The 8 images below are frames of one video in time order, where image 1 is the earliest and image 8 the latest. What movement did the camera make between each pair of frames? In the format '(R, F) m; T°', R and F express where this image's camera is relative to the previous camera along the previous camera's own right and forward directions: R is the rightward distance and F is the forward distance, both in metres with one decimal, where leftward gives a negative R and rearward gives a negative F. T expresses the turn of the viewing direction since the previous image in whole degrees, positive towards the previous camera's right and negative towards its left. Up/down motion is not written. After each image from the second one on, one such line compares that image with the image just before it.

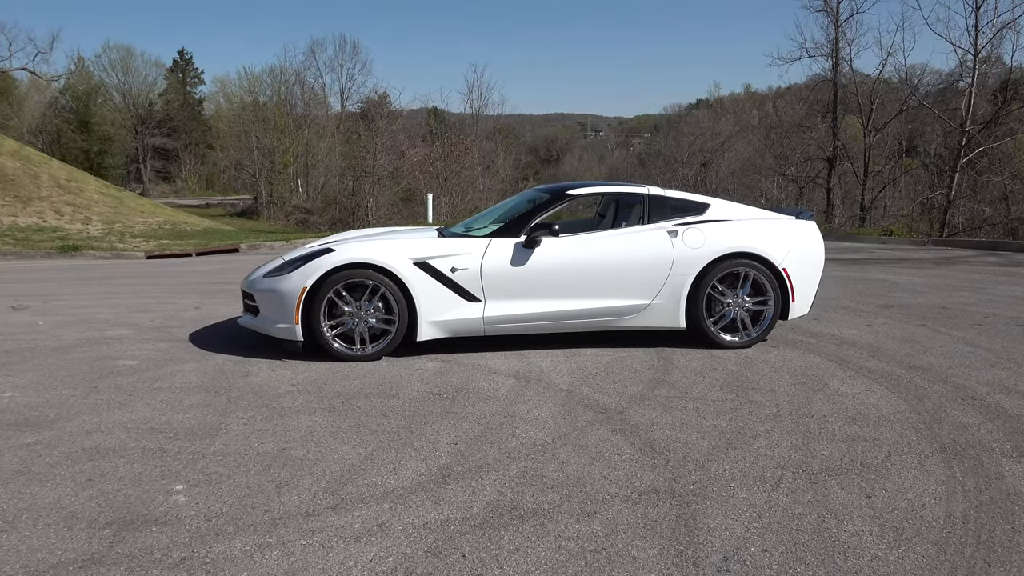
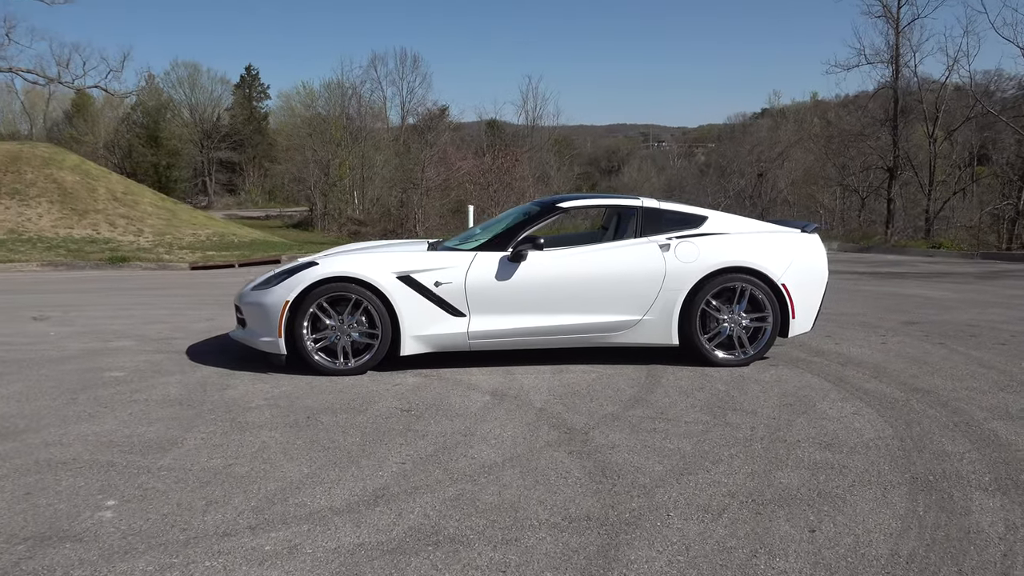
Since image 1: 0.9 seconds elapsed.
(+0.5, +0.1) m; -4°
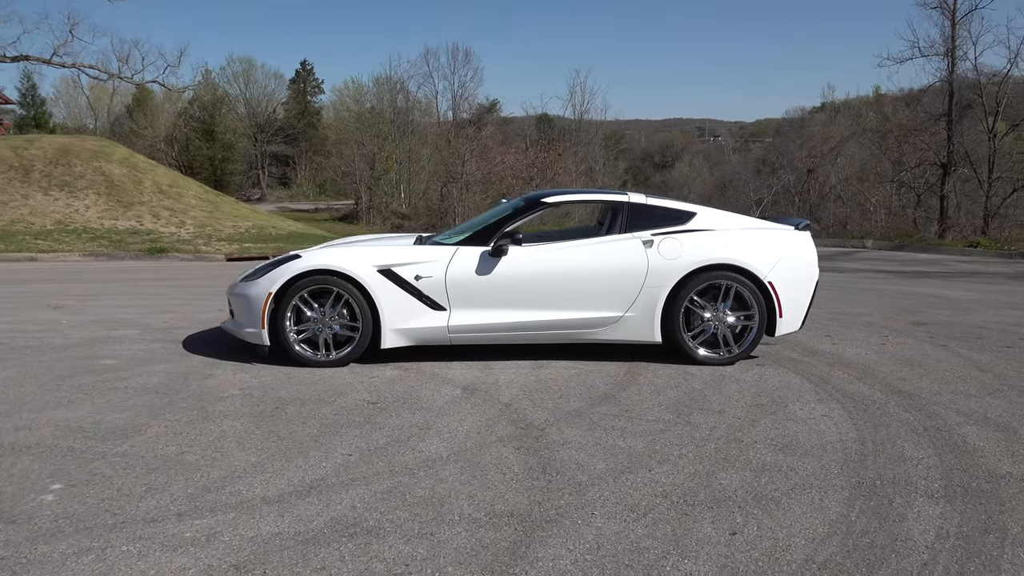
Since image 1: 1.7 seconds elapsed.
(+0.5, 0.0) m; -4°
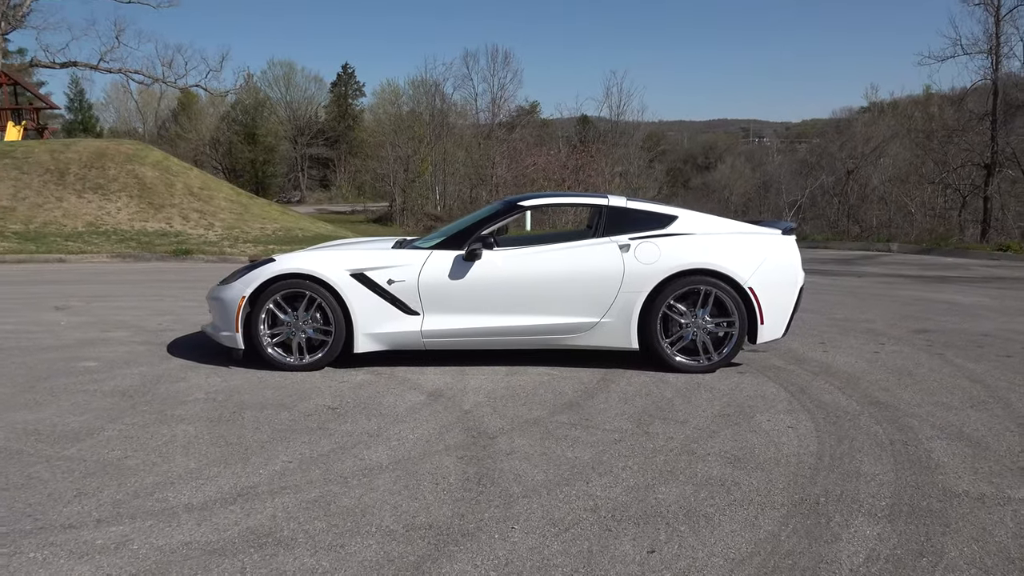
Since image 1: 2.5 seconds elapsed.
(+0.5, +0.1) m; -3°
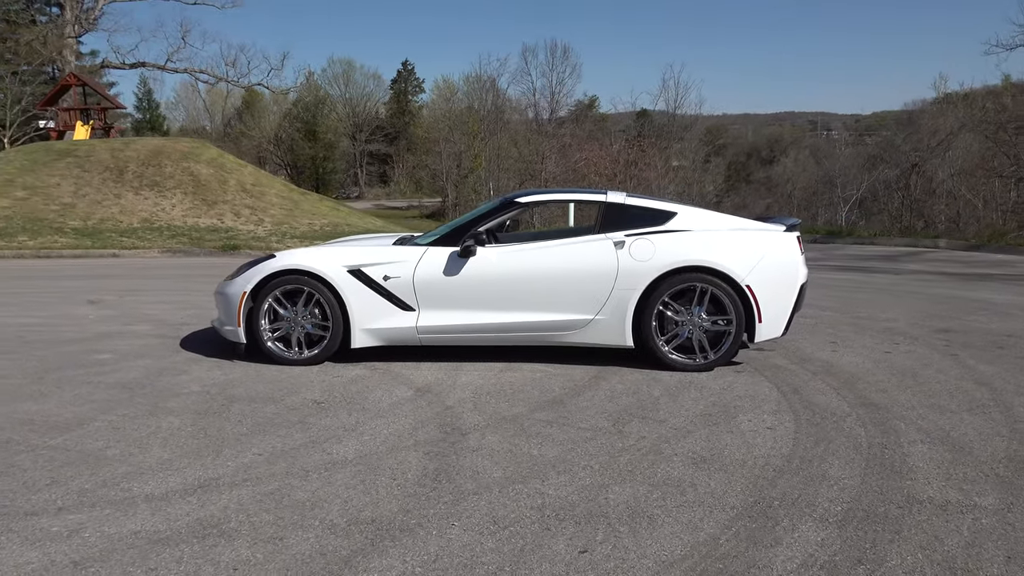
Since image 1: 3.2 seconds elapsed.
(+0.5, 0.0) m; -4°
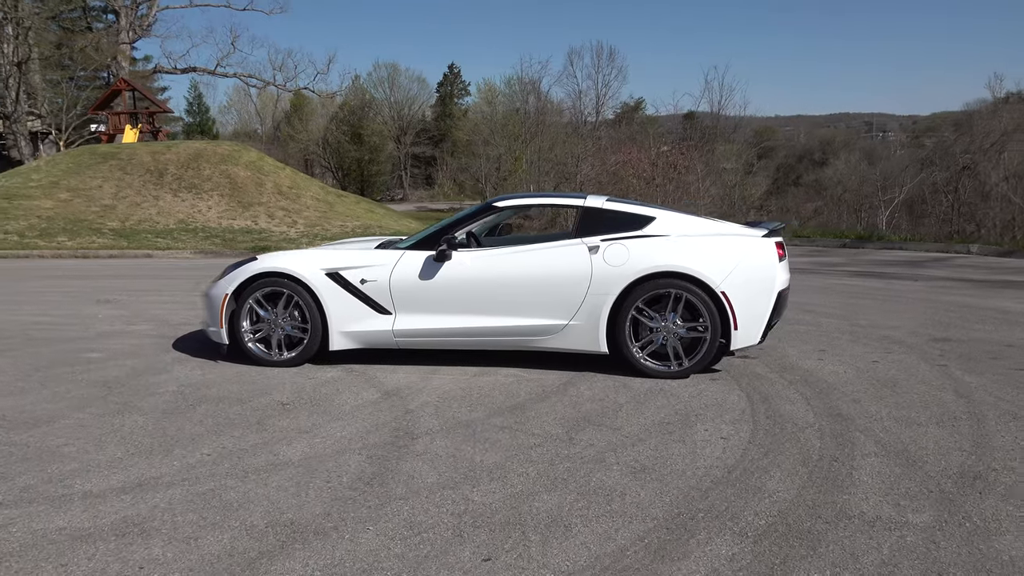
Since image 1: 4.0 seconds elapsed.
(+0.5, 0.0) m; -3°
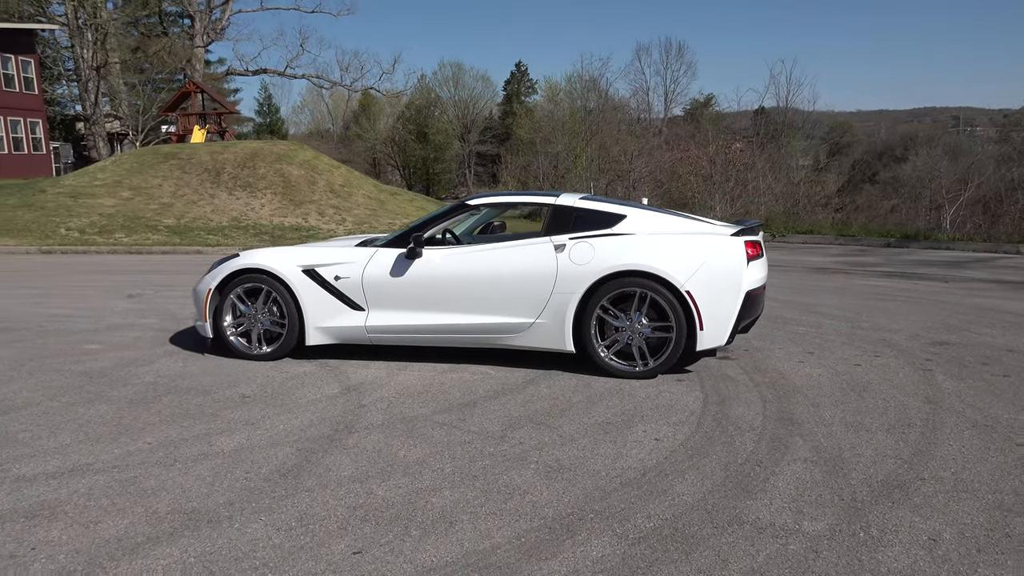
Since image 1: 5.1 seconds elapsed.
(+0.7, 0.0) m; -5°
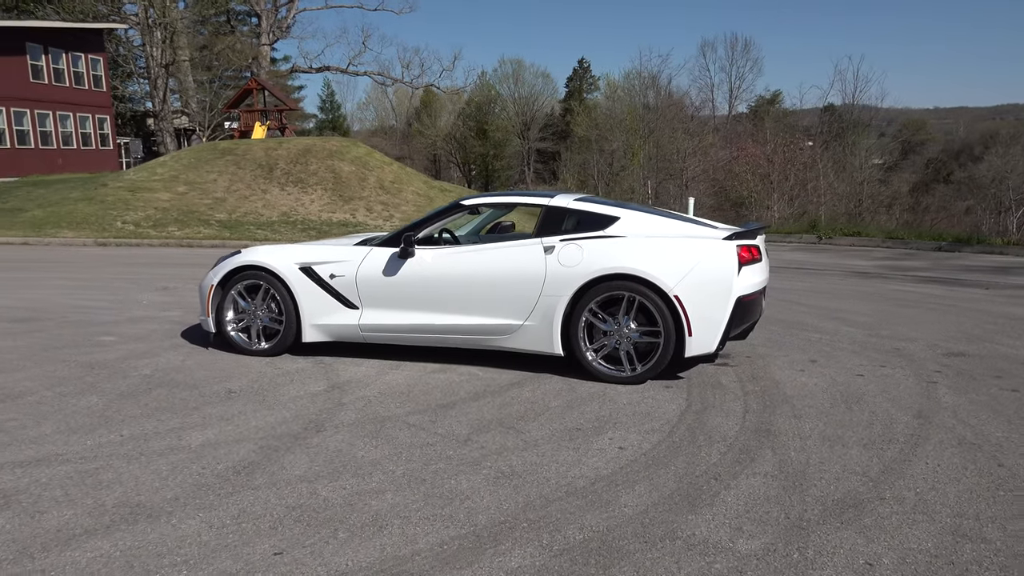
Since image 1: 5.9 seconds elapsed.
(+0.5, +0.1) m; -4°
